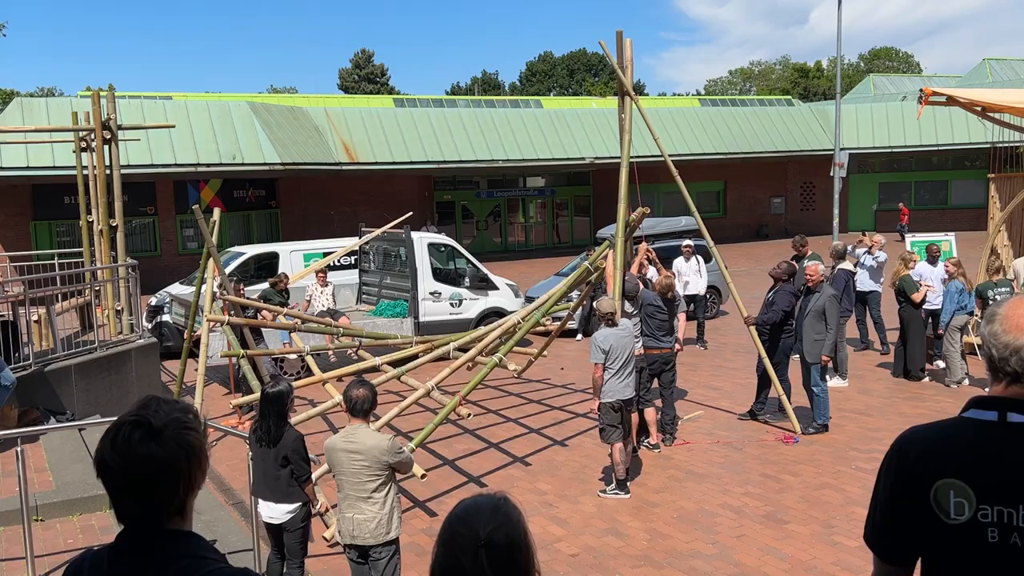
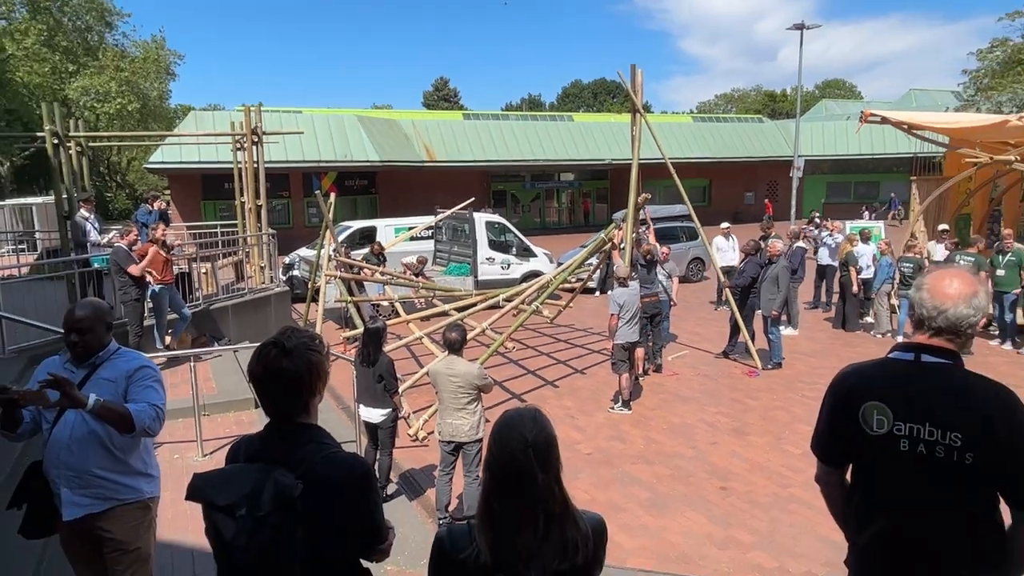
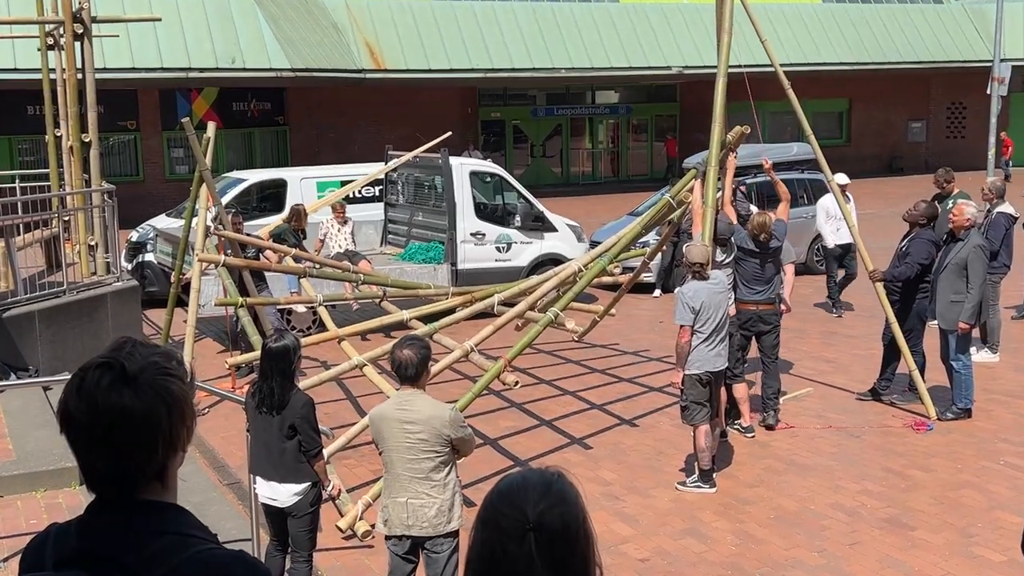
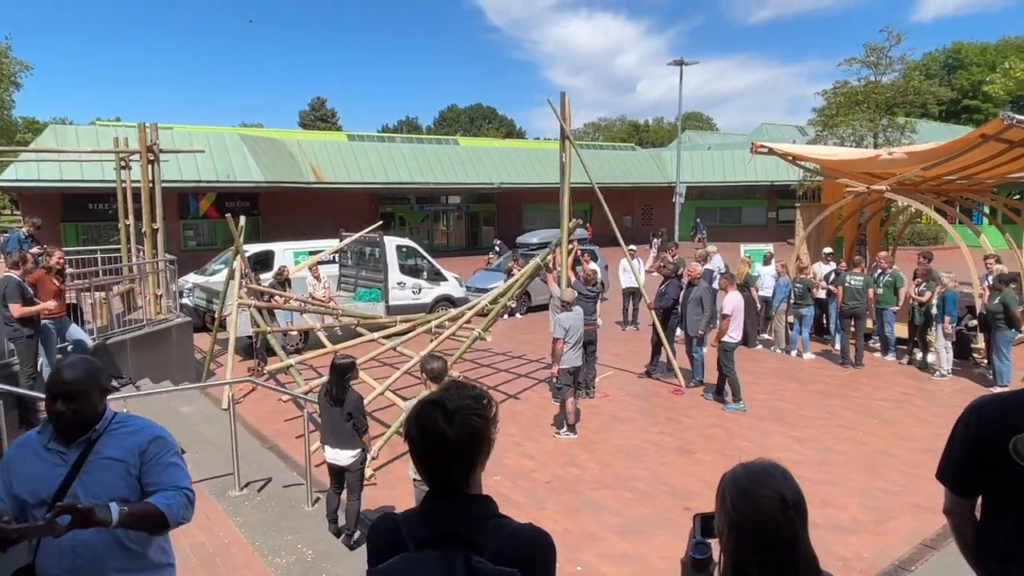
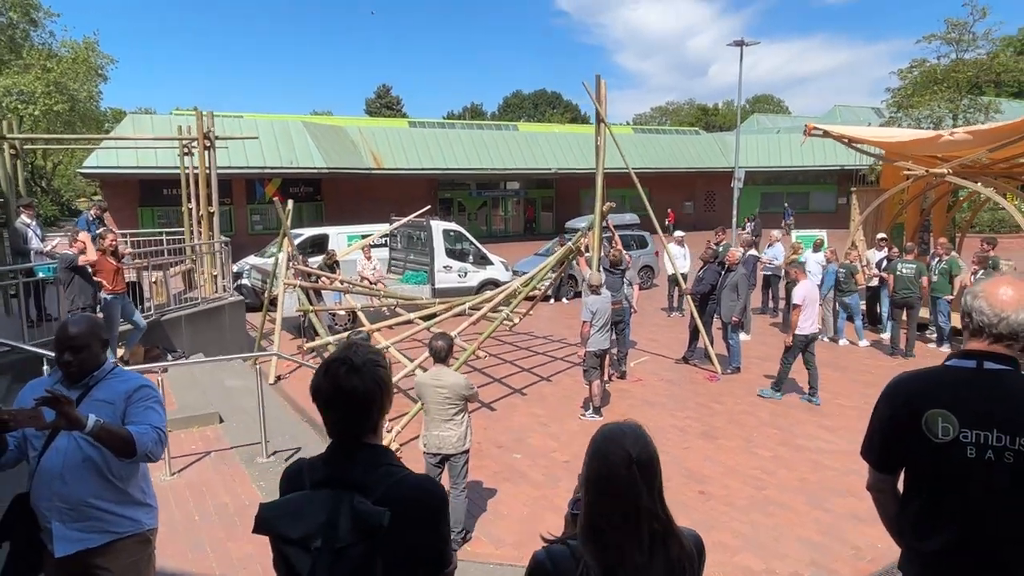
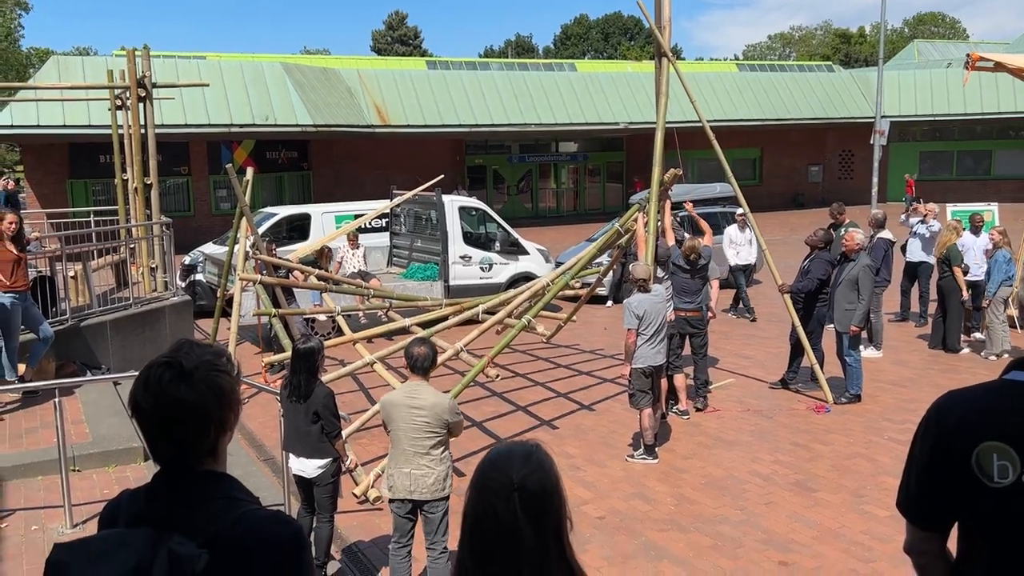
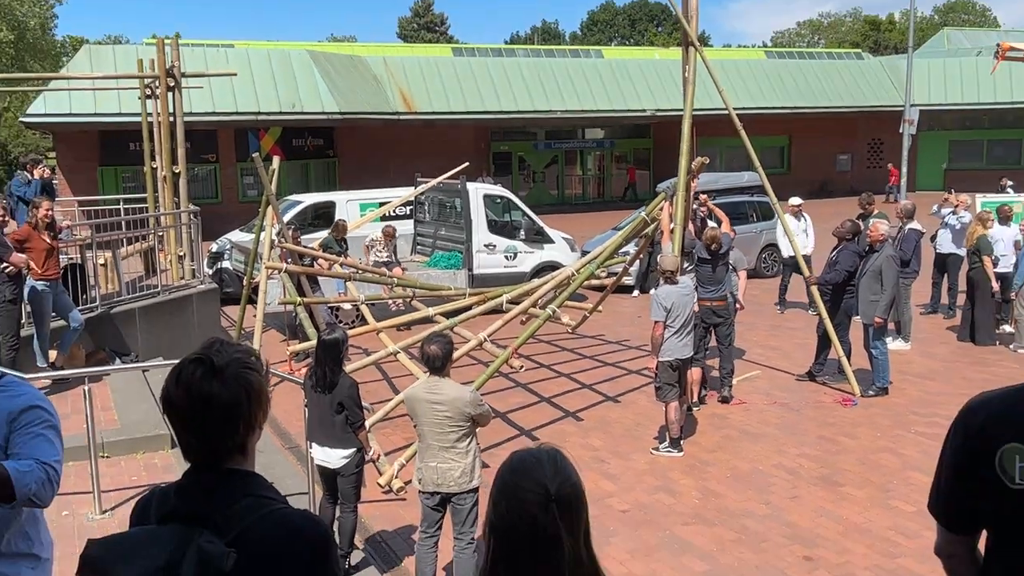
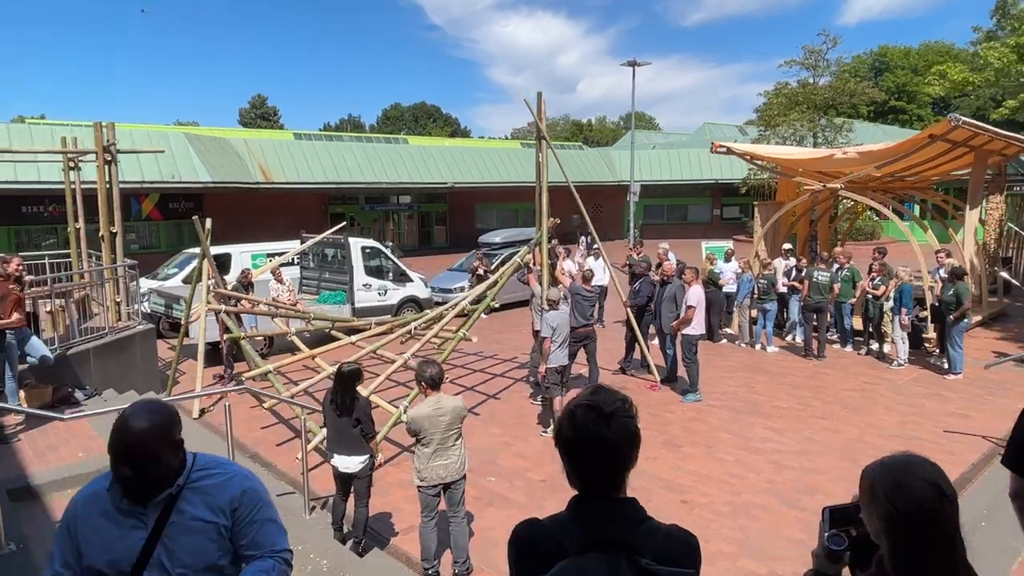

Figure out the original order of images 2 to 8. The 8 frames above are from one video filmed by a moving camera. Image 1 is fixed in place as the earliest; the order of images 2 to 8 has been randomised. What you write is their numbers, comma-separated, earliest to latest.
6, 3, 7, 2, 5, 4, 8
